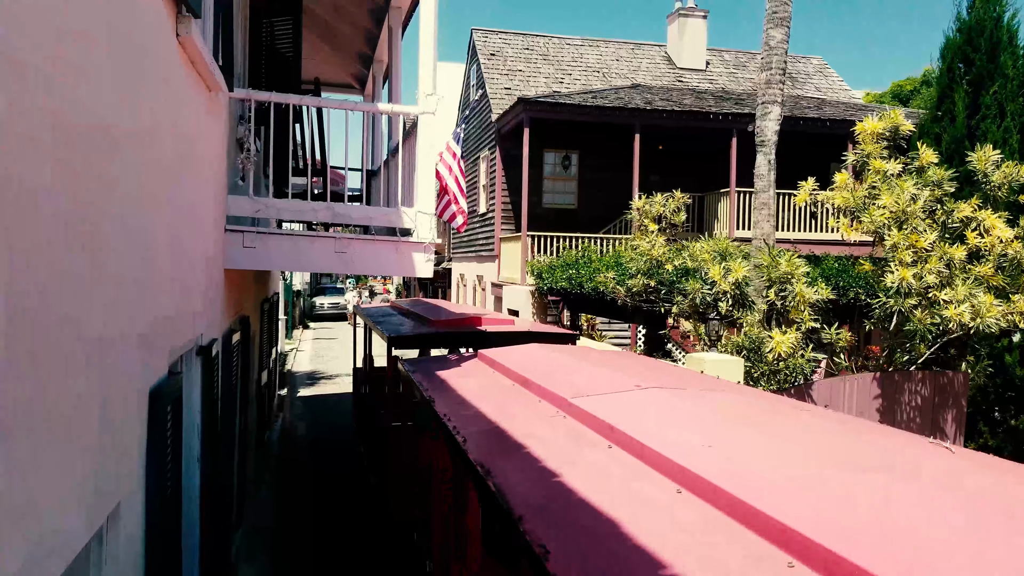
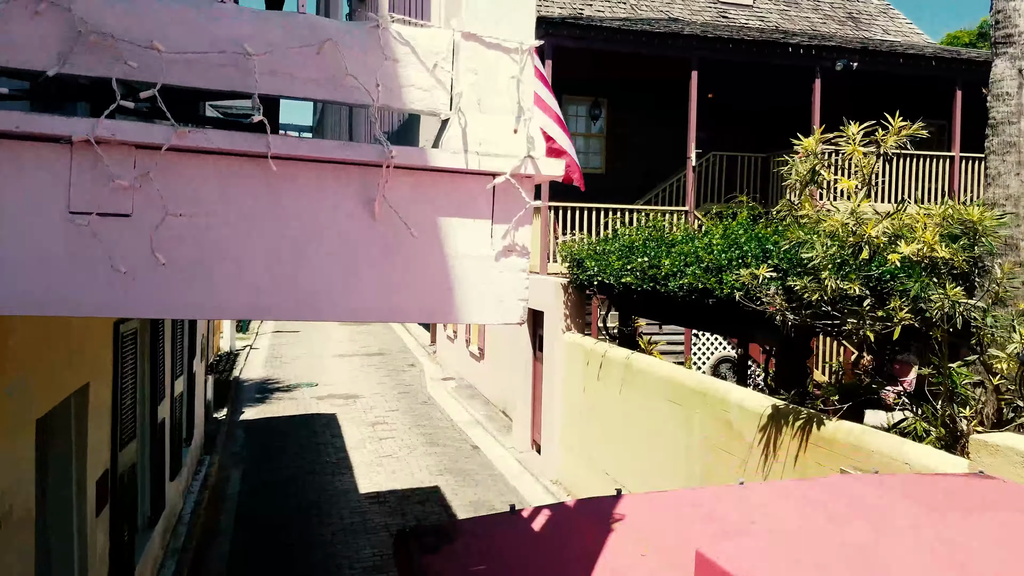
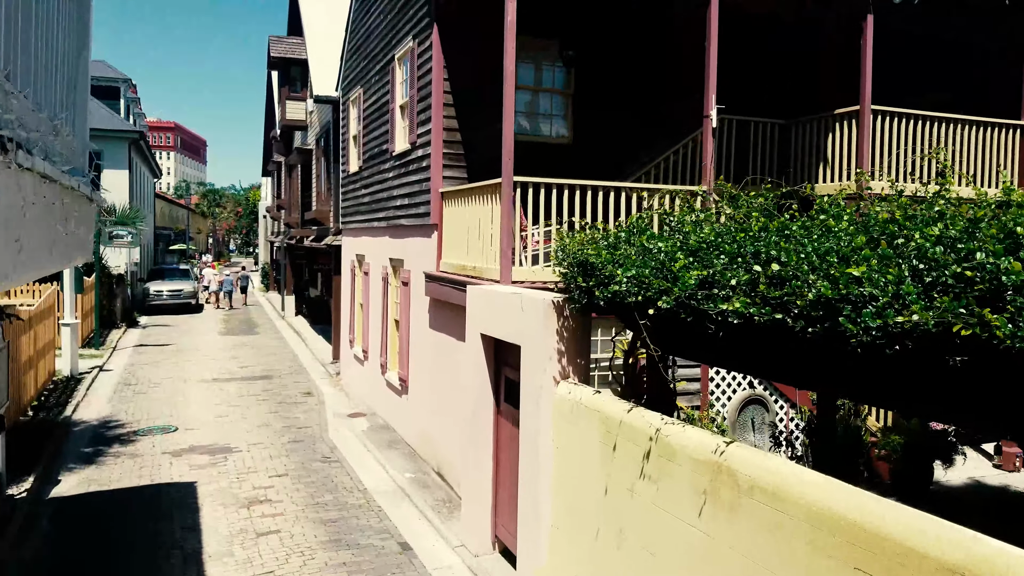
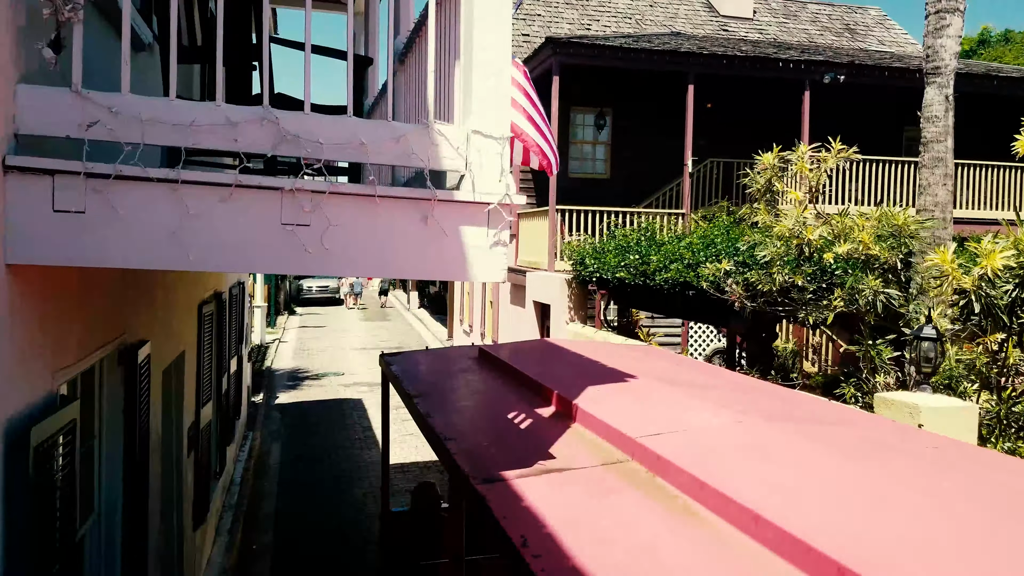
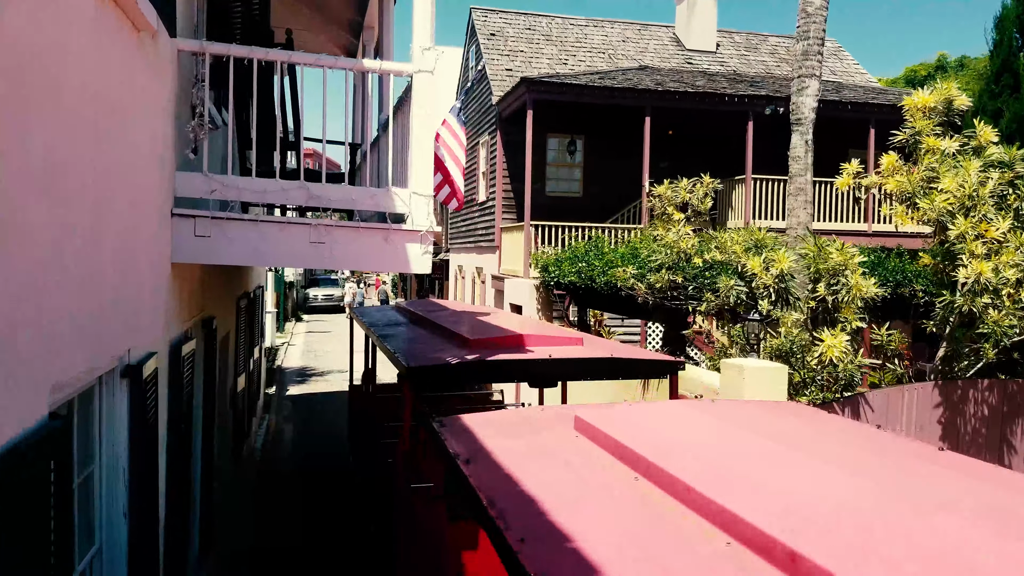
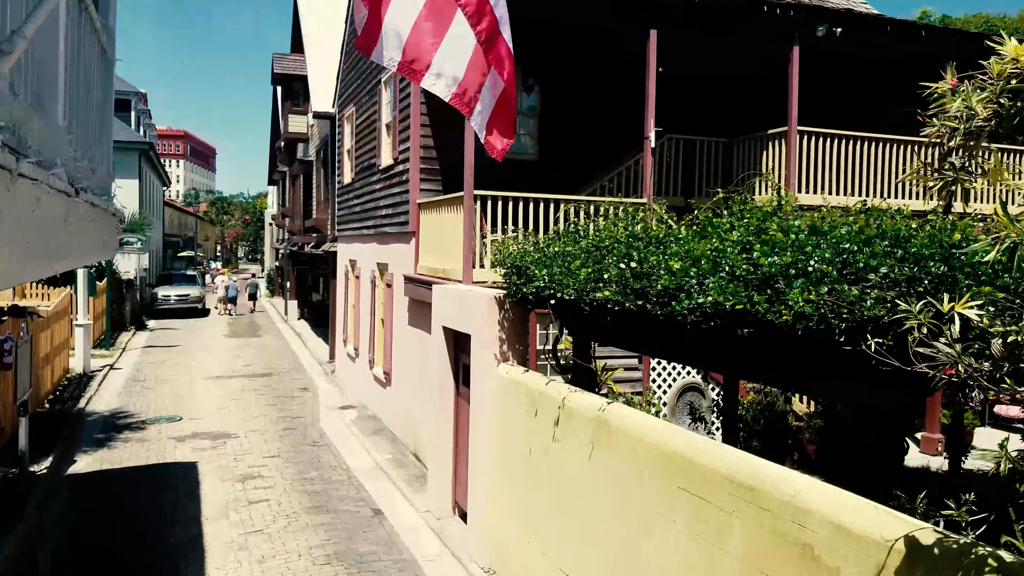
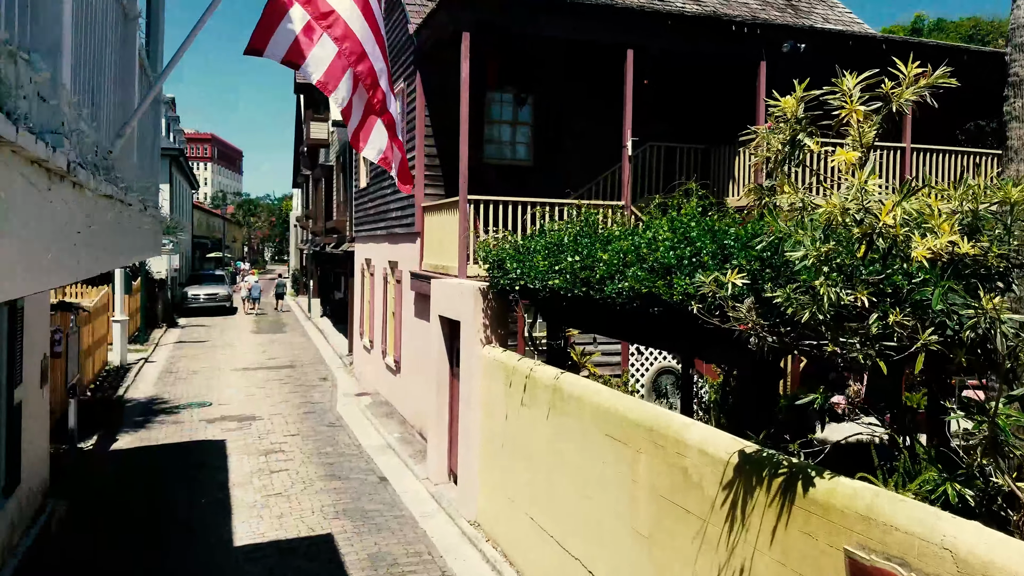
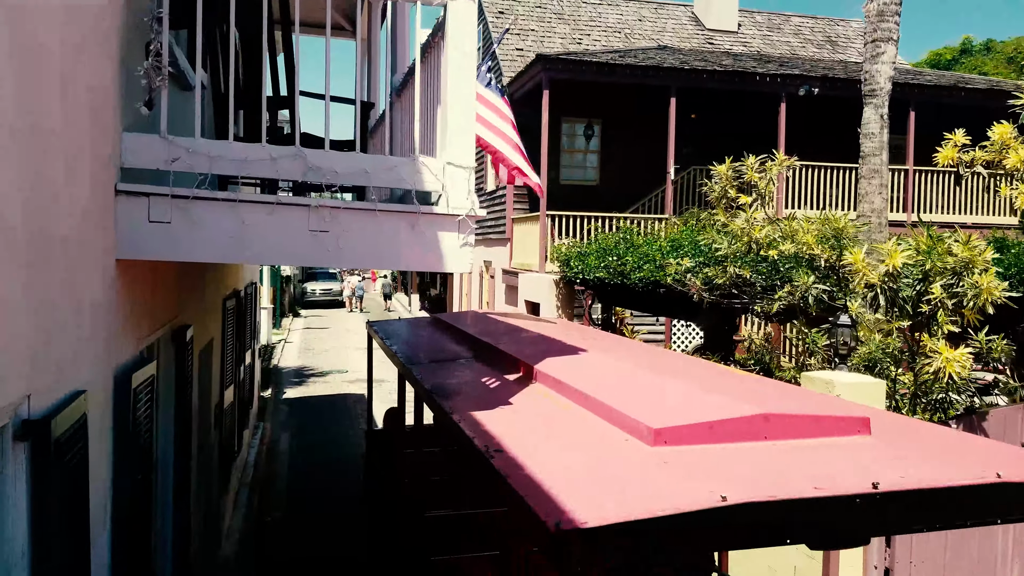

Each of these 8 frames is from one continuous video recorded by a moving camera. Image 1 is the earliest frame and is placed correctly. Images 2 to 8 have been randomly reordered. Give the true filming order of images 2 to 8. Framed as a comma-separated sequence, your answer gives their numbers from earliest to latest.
5, 8, 4, 2, 7, 6, 3
